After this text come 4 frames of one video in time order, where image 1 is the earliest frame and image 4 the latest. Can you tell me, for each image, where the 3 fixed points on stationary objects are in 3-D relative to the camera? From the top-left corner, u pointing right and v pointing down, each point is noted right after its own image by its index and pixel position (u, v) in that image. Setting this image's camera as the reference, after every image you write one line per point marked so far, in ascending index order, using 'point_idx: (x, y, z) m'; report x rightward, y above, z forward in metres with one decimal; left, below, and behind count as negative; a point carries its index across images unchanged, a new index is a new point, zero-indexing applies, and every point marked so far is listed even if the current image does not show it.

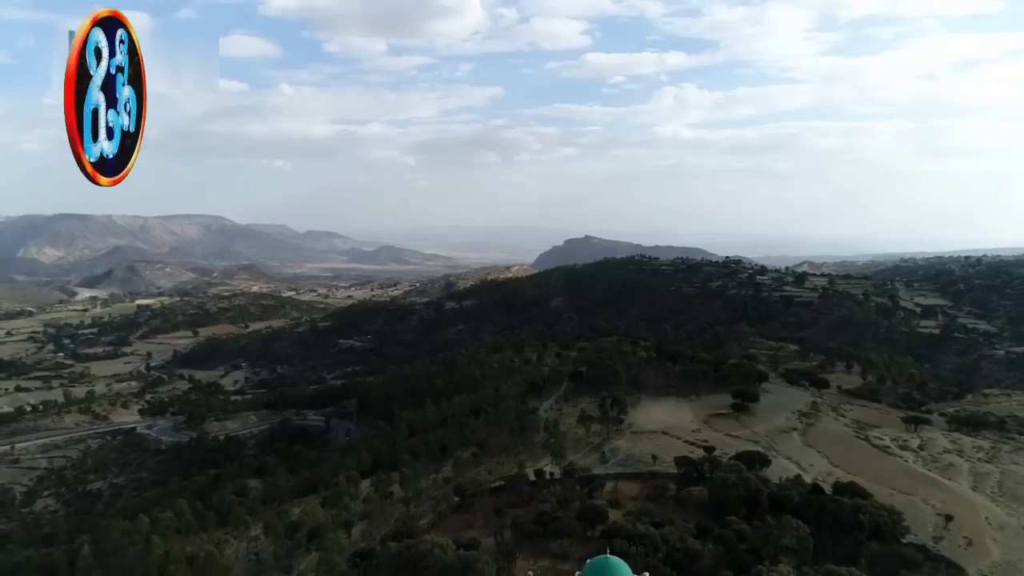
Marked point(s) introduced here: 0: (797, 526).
0: (+7.8, -6.5, +18.0) m
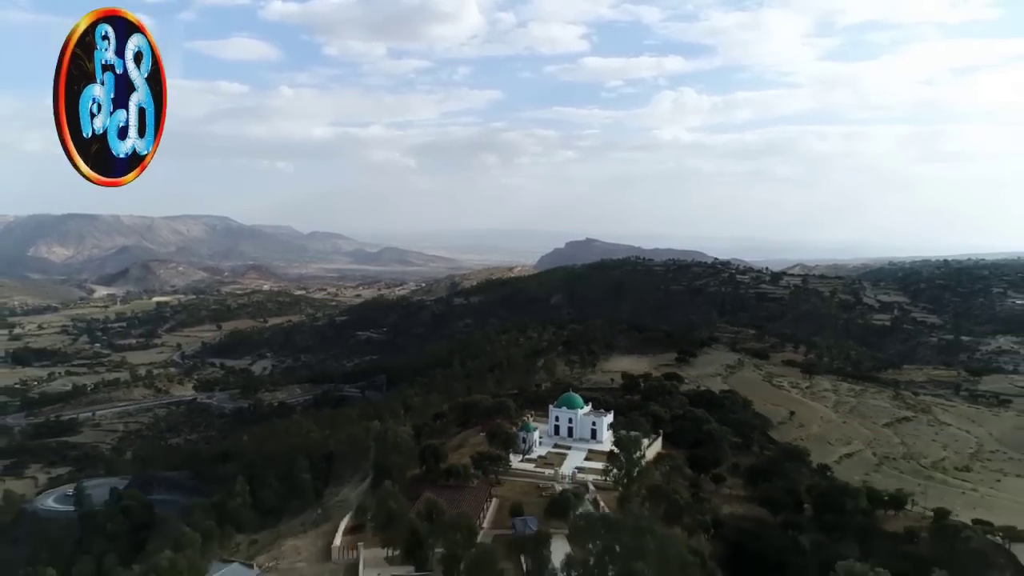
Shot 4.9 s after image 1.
0: (+8.3, -5.5, +31.9) m
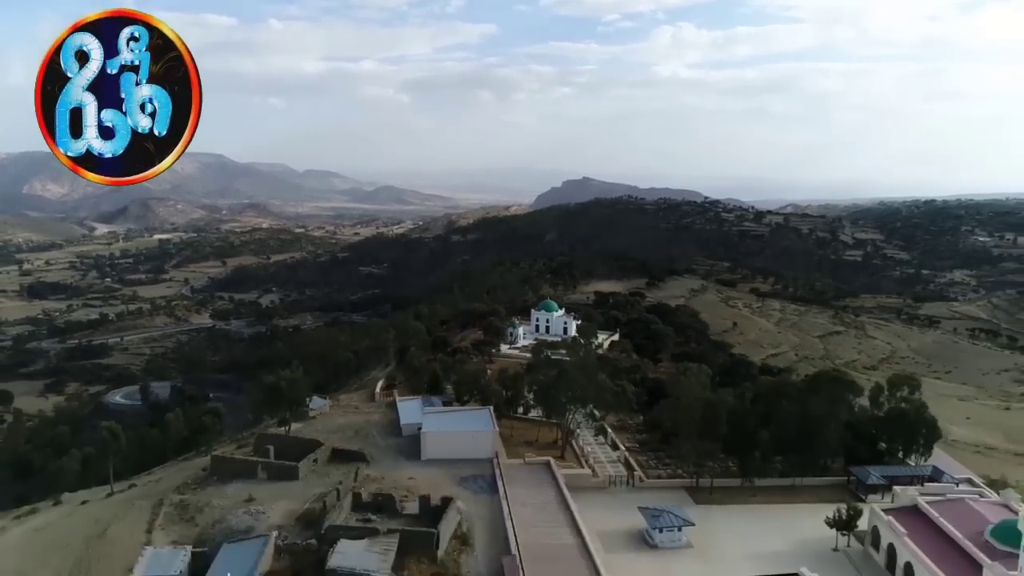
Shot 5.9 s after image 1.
0: (+7.8, -1.3, +39.4) m
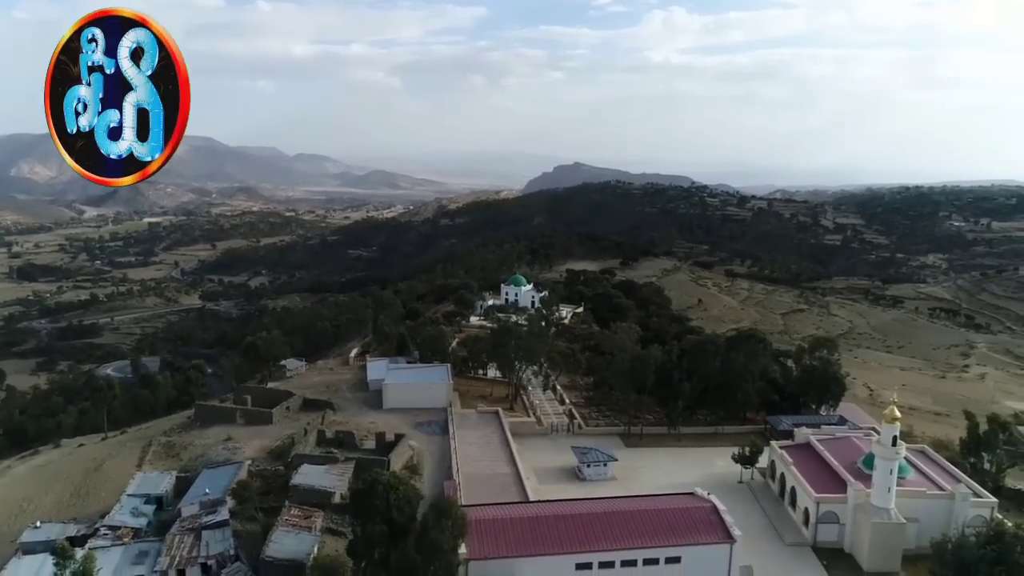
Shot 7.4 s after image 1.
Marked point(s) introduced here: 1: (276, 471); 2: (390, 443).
0: (+6.1, +0.1, +41.5) m
1: (-5.9, -4.6, +16.5) m
2: (-3.3, -4.2, +17.9) m
